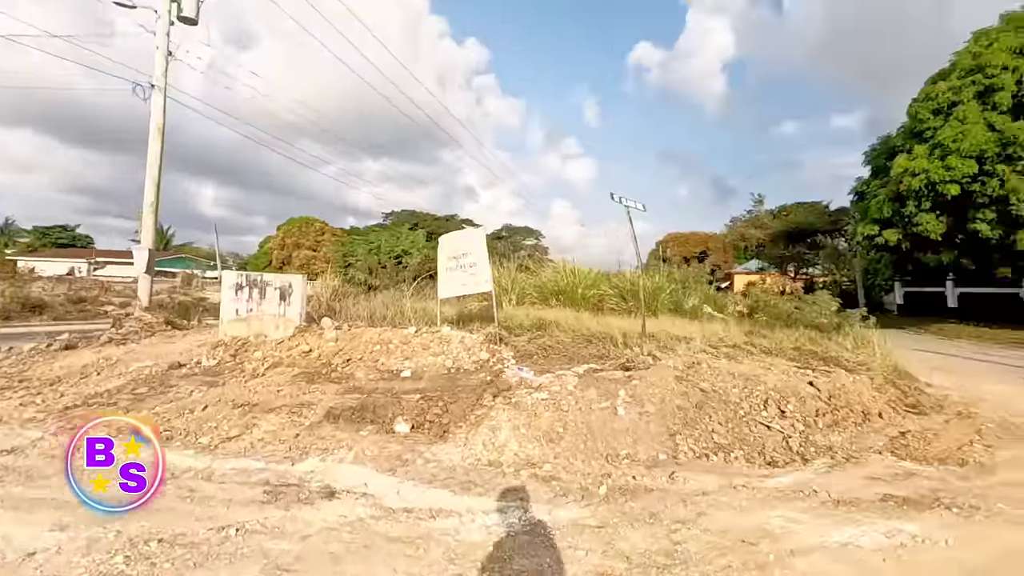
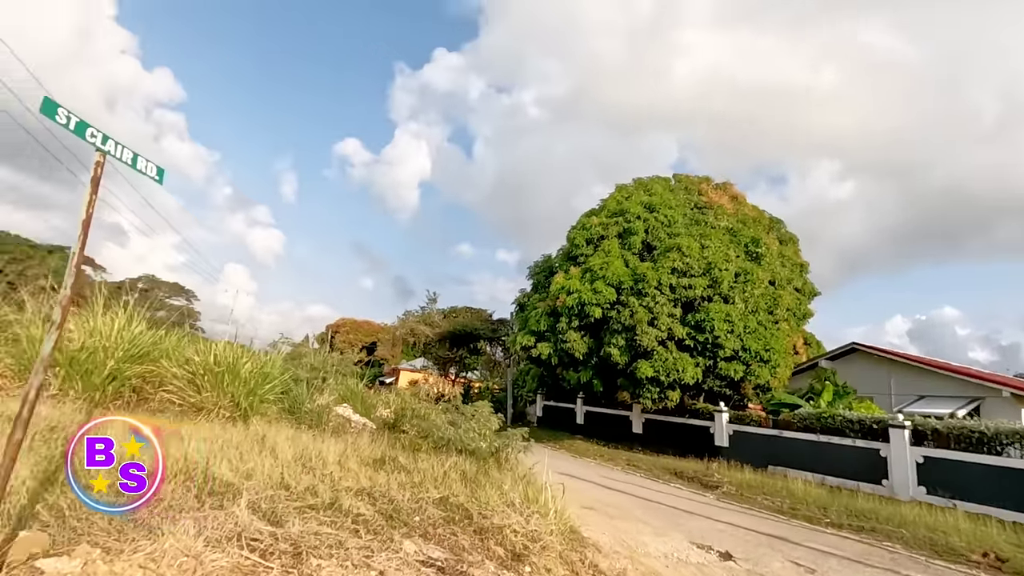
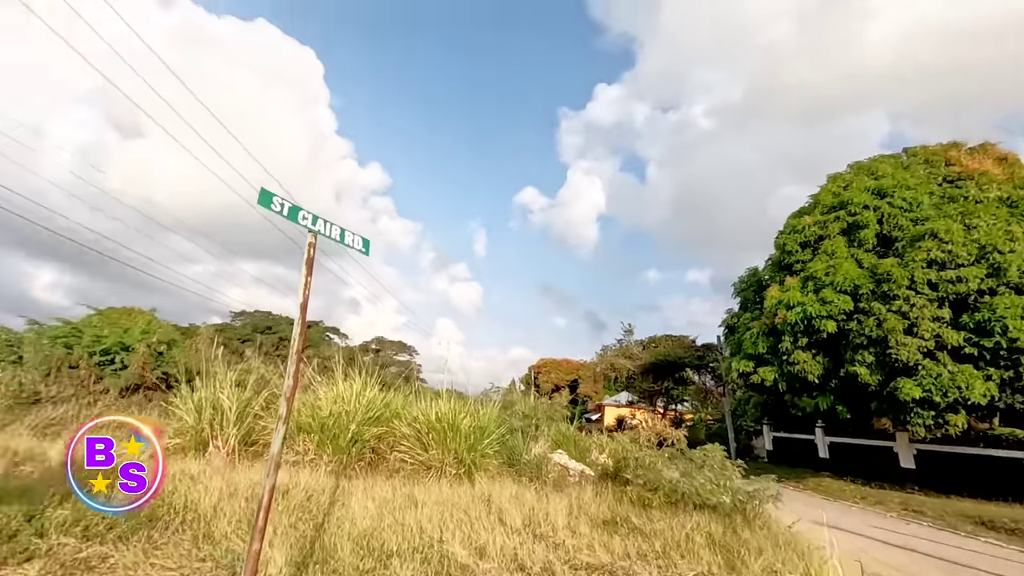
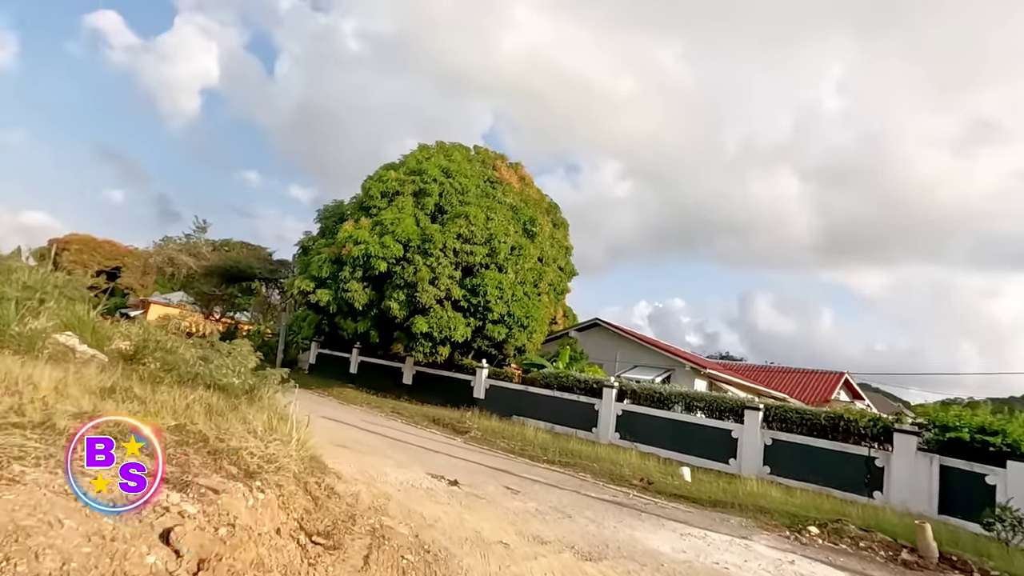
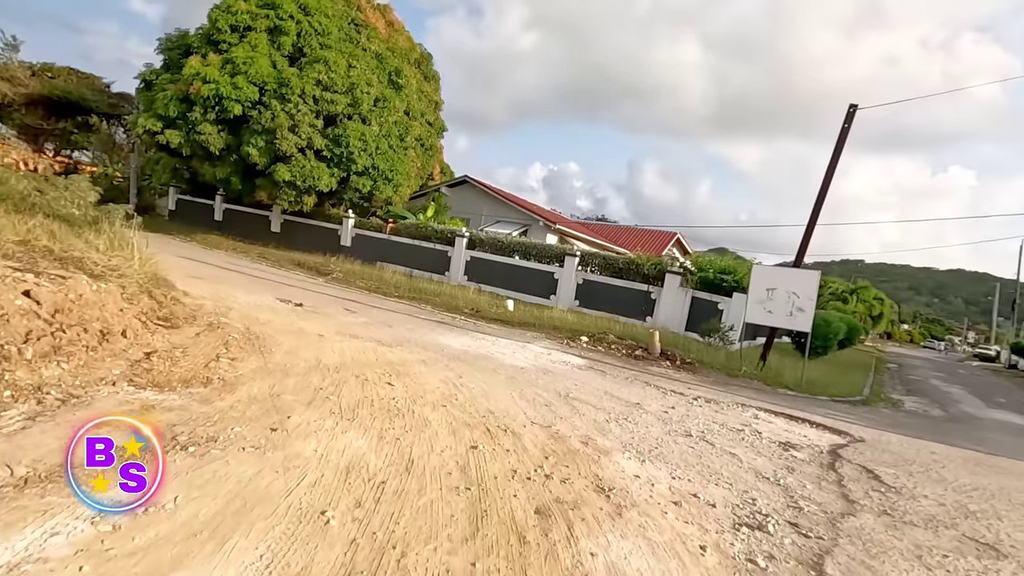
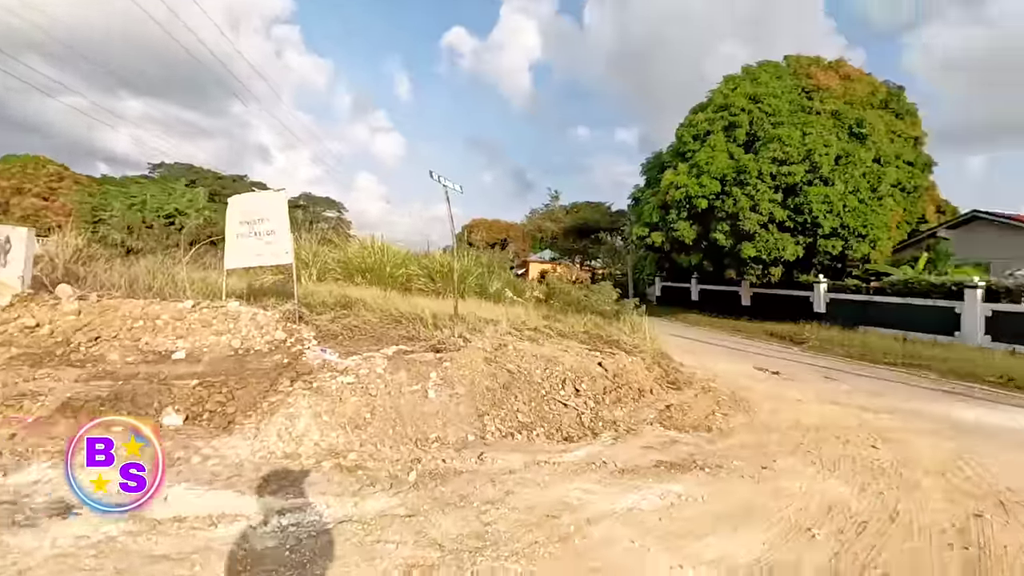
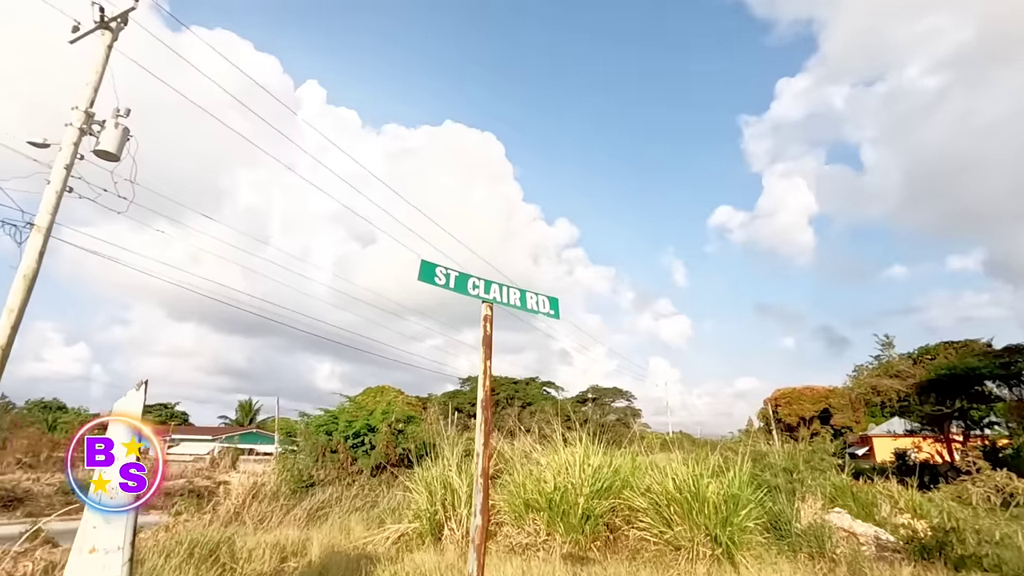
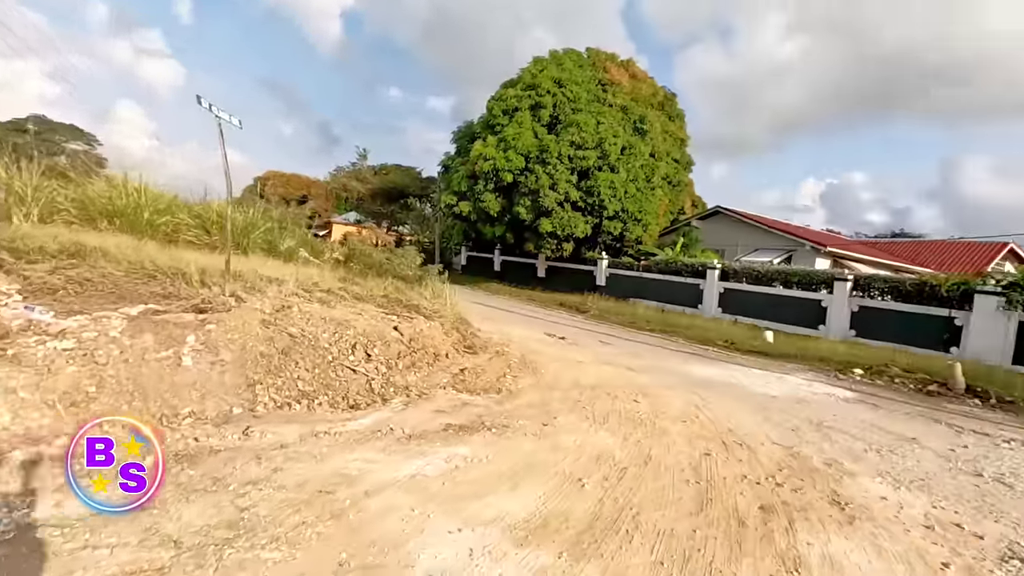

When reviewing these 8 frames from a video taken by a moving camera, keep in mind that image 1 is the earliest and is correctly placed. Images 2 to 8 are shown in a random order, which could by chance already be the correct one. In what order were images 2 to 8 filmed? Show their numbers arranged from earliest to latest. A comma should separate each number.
6, 8, 5, 4, 2, 3, 7
